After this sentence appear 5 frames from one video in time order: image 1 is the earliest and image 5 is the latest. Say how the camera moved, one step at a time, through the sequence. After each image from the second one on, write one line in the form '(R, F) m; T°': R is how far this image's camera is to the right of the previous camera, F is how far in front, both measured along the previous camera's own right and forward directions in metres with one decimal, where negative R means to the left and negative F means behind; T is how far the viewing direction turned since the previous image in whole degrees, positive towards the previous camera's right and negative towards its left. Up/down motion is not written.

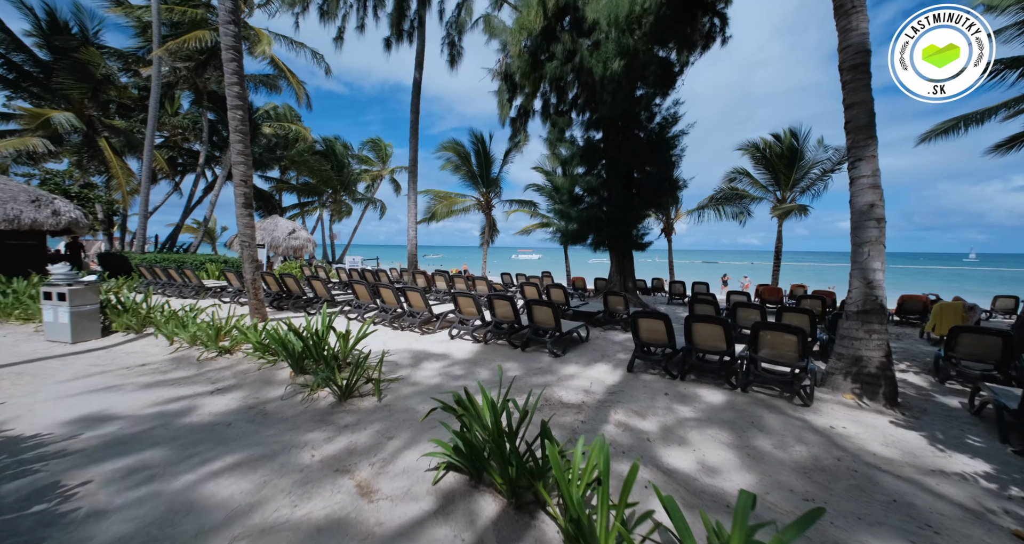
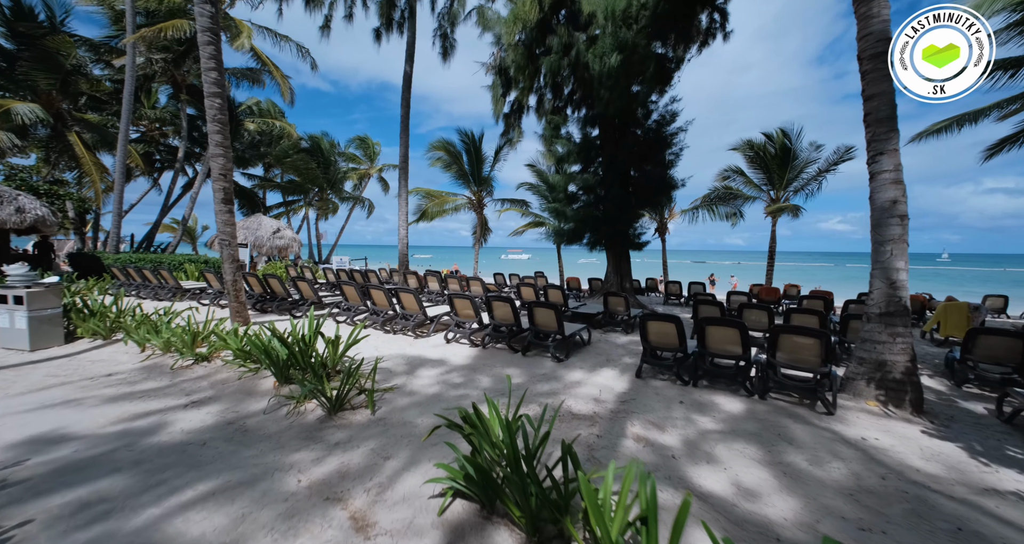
(-0.2, +0.3) m; +2°
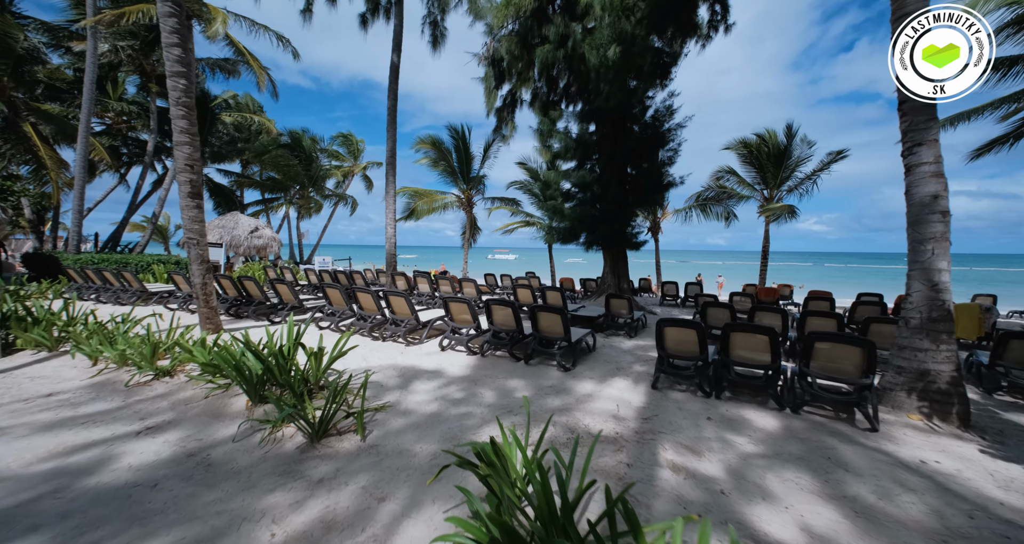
(-0.2, +0.5) m; +2°
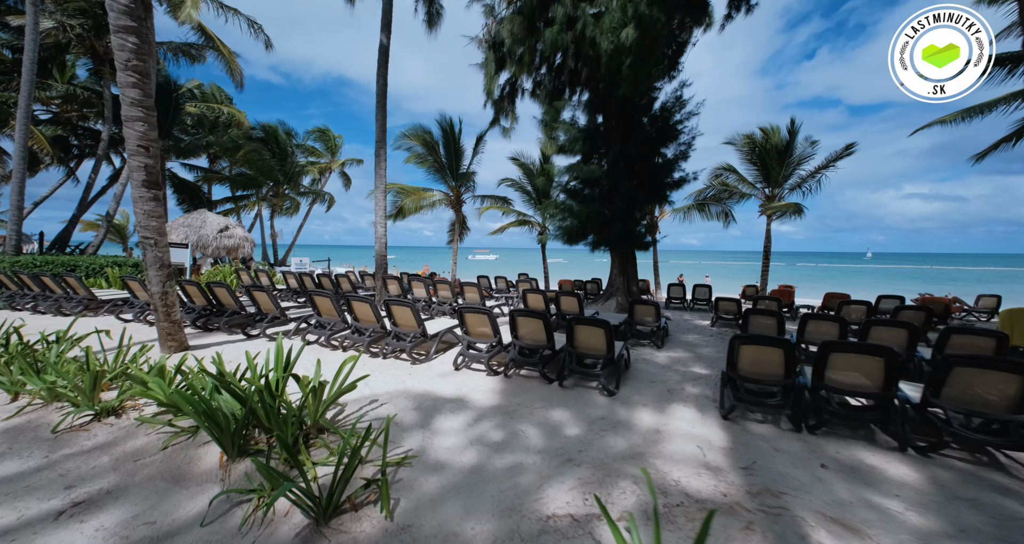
(-0.6, +0.9) m; +3°
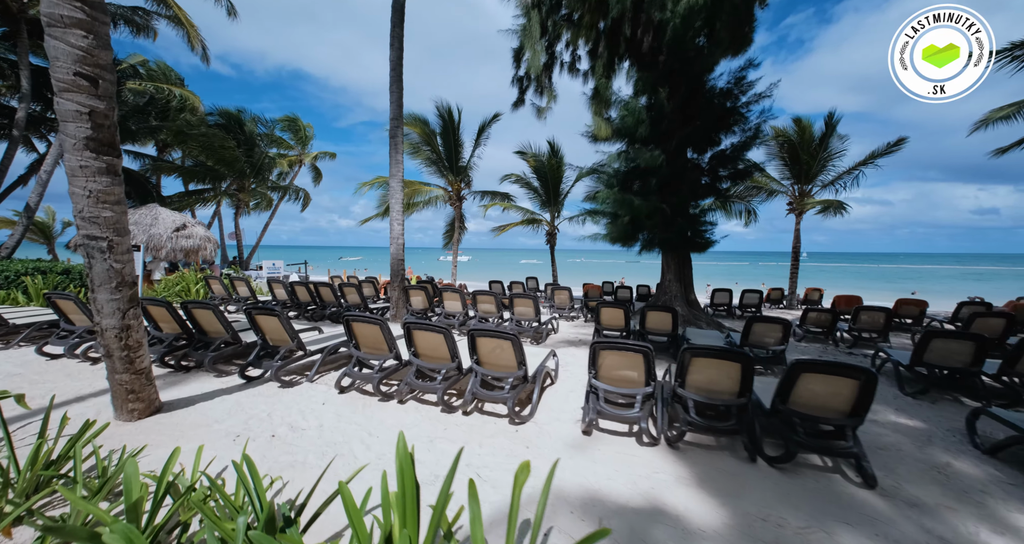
(-1.7, +1.7) m; +5°
